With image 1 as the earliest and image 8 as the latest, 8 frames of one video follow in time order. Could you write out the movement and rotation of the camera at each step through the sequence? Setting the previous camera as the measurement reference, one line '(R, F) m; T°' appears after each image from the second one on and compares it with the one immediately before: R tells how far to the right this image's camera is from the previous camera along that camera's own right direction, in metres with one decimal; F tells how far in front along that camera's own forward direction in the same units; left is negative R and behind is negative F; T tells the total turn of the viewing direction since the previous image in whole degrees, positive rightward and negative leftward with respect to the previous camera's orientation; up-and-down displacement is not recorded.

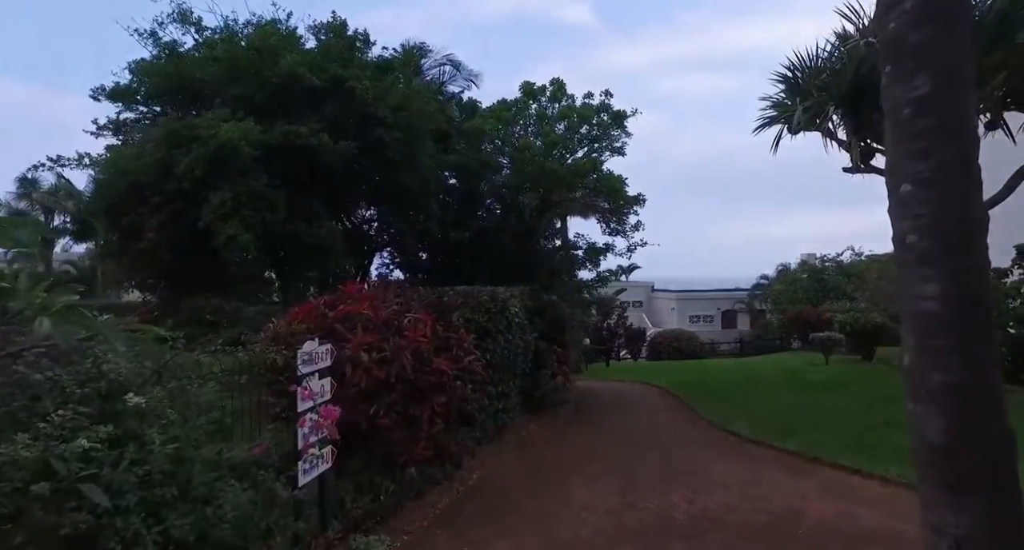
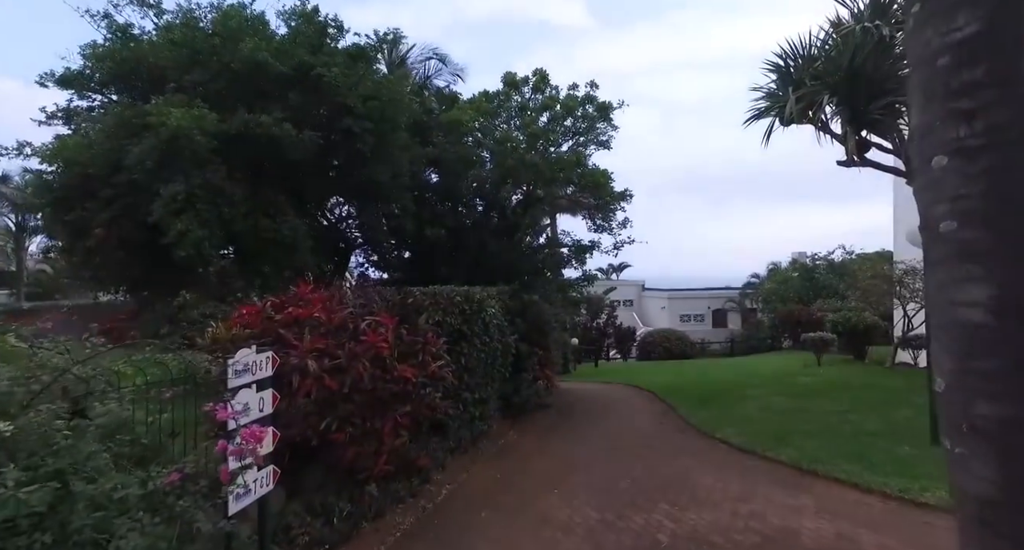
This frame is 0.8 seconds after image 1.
(+0.2, +0.5) m; +1°
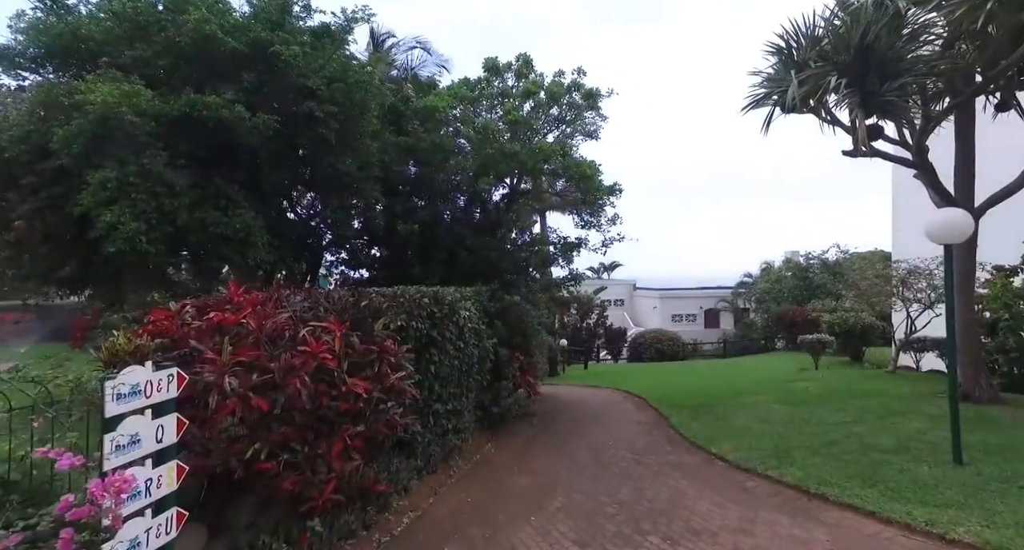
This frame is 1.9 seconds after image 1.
(+0.2, +0.7) m; +1°
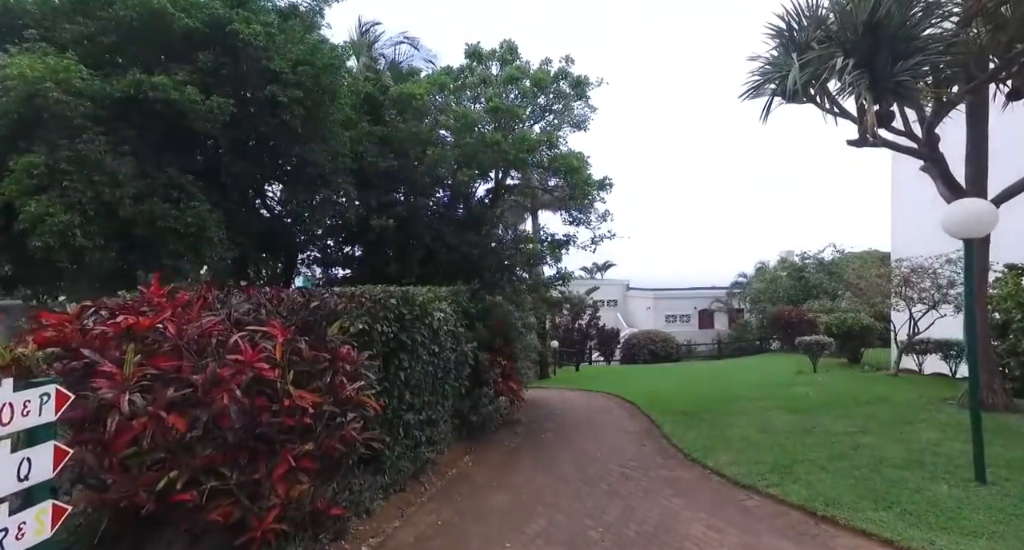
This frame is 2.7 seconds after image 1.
(+0.2, +0.6) m; +1°
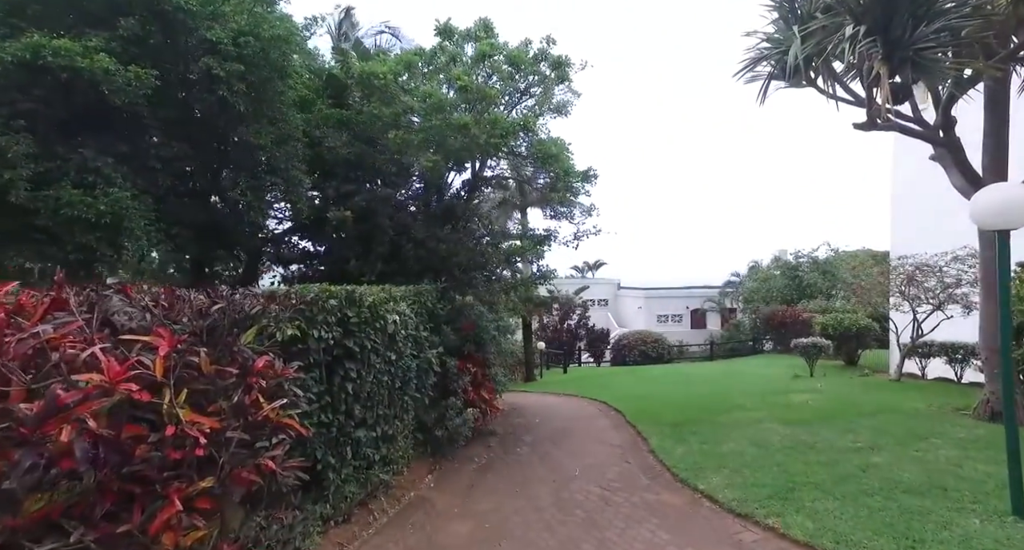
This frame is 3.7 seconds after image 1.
(+0.3, +0.8) m; +1°
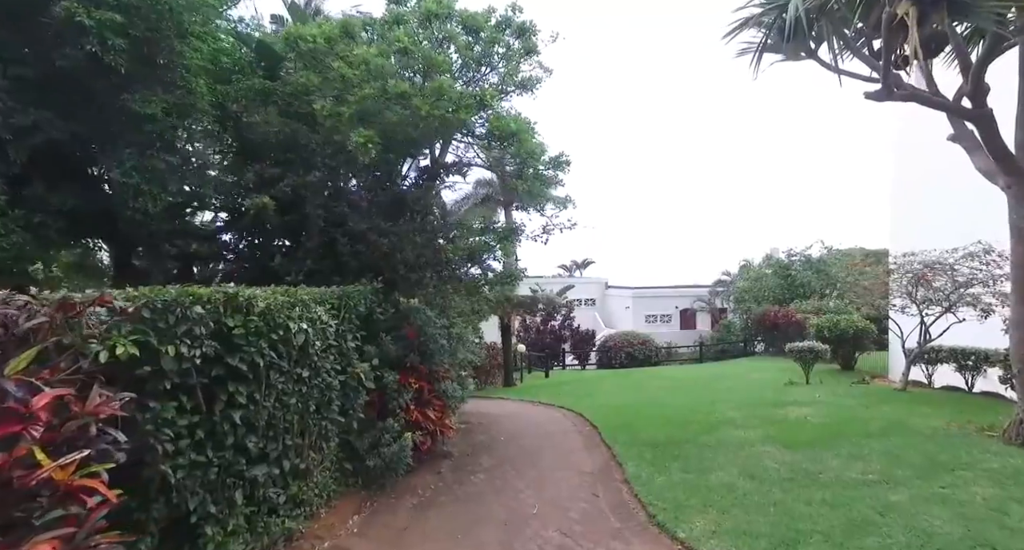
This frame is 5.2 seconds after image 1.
(+0.5, +1.1) m; +1°
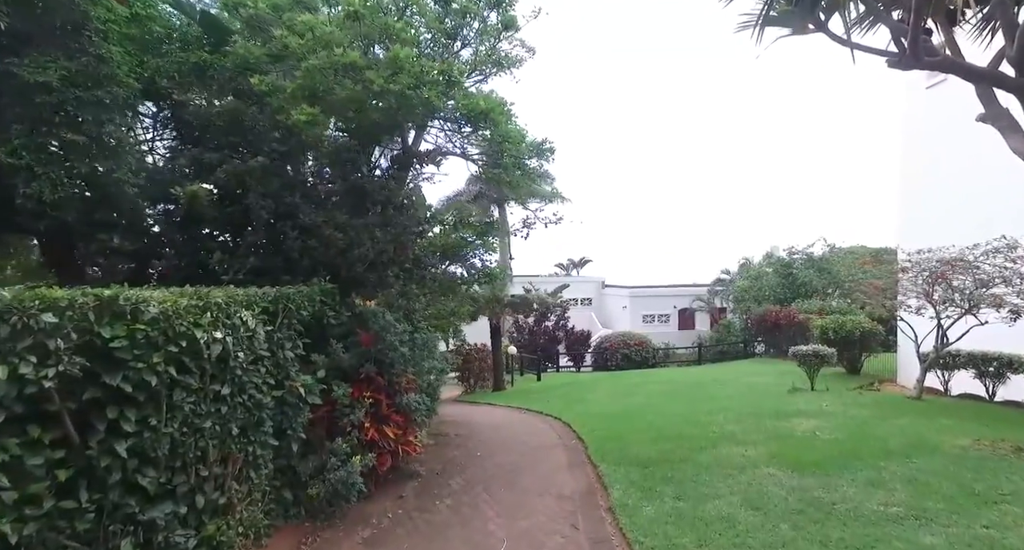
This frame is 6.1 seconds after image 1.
(+0.3, +0.8) m; 0°
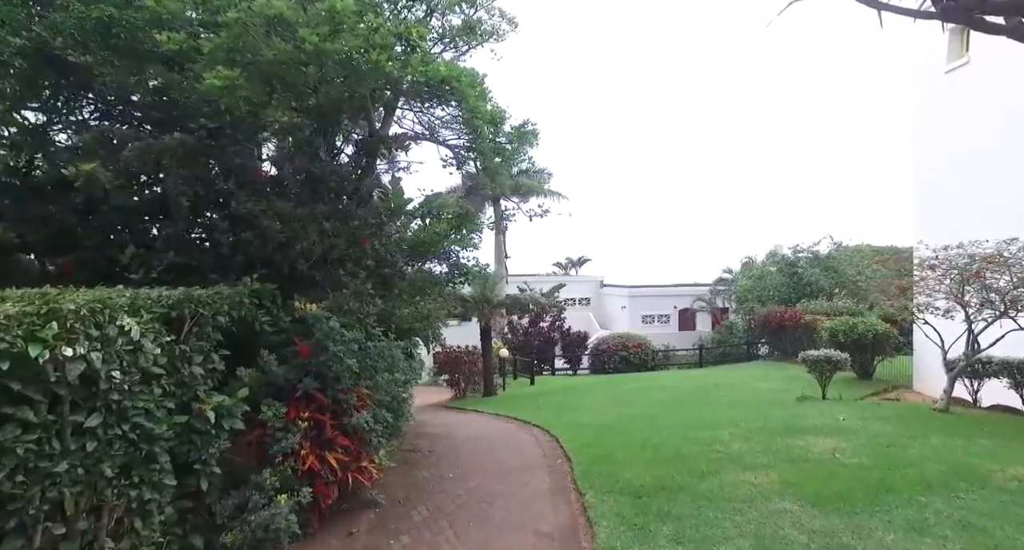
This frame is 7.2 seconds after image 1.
(+0.3, +0.9) m; 0°
